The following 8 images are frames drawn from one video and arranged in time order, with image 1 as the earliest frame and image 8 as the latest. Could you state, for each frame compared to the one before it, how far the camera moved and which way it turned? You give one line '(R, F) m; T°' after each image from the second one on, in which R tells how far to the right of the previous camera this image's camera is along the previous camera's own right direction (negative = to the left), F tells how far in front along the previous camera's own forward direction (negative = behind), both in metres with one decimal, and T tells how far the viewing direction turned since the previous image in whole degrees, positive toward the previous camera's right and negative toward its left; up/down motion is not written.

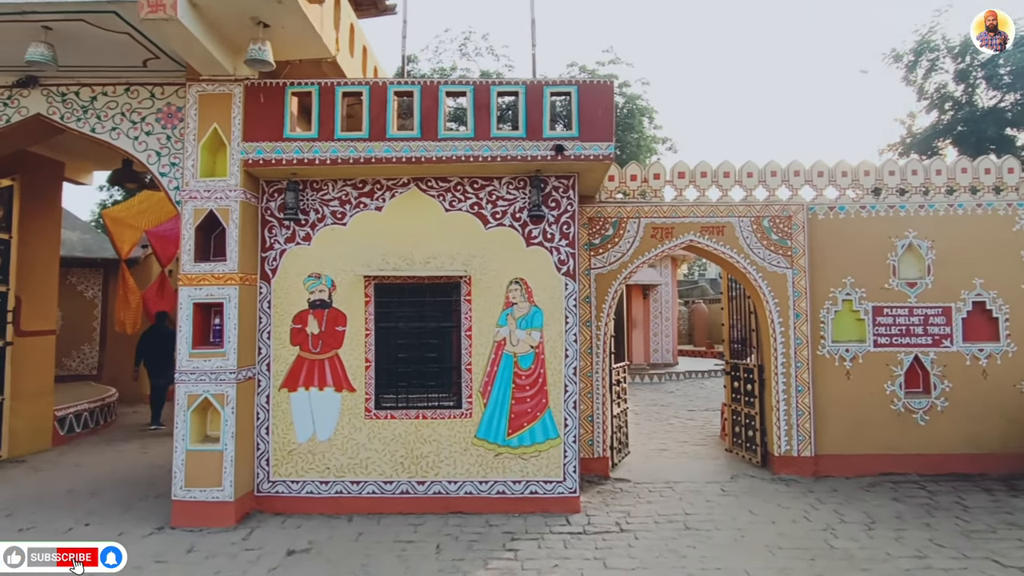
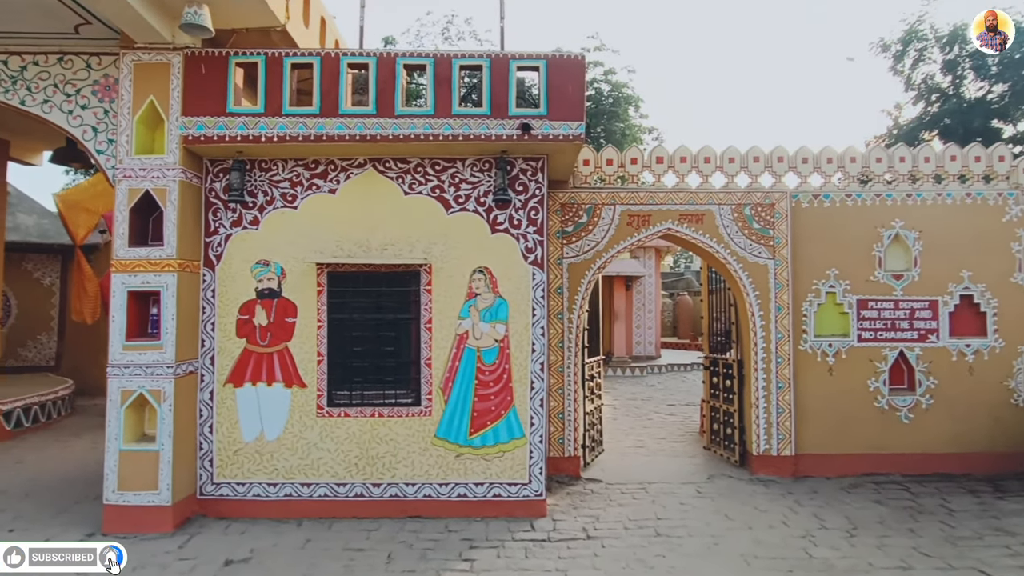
(+0.2, +0.3) m; +1°
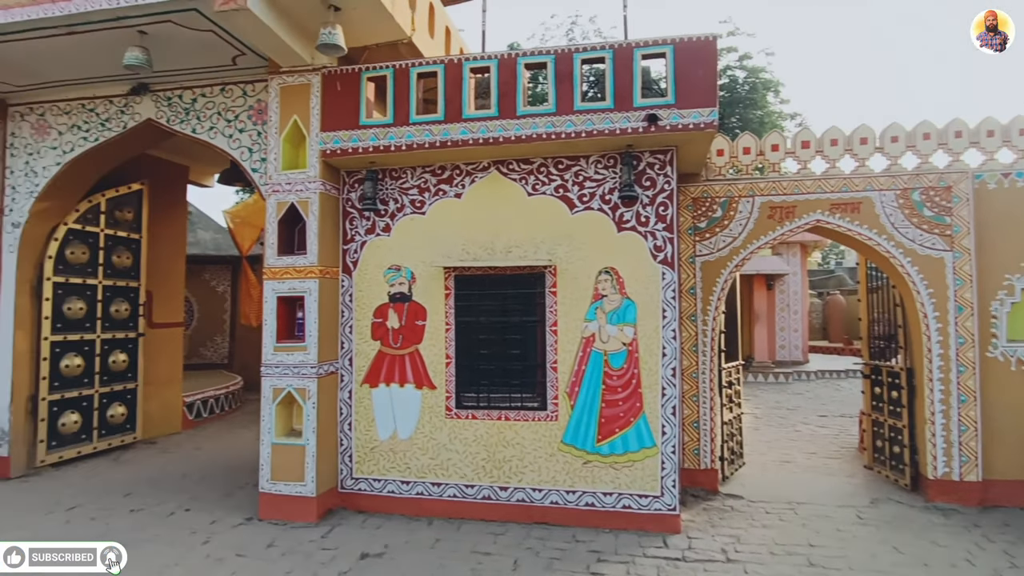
(0.0, +0.1) m; -12°
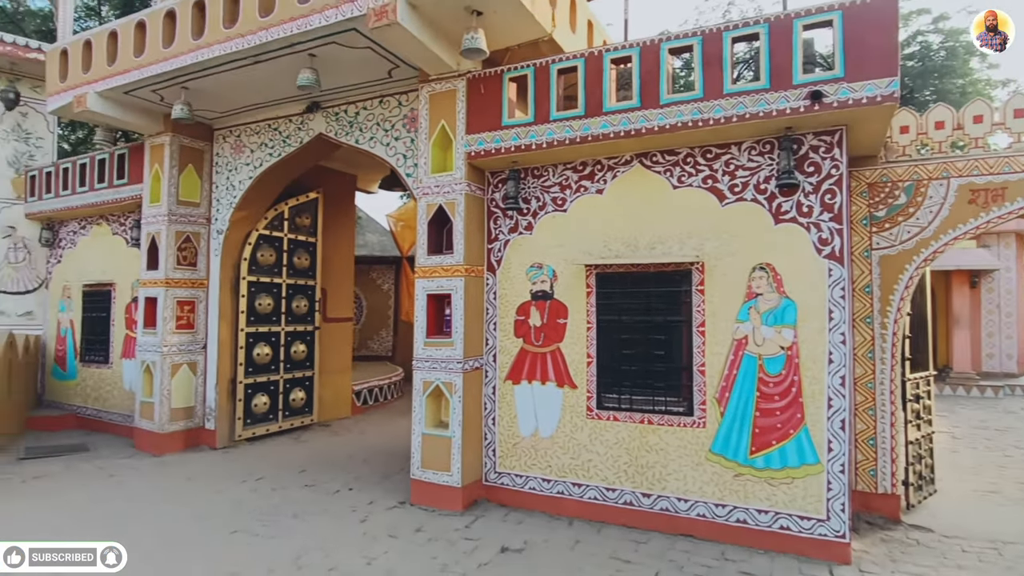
(+0.1, +0.1) m; -15°
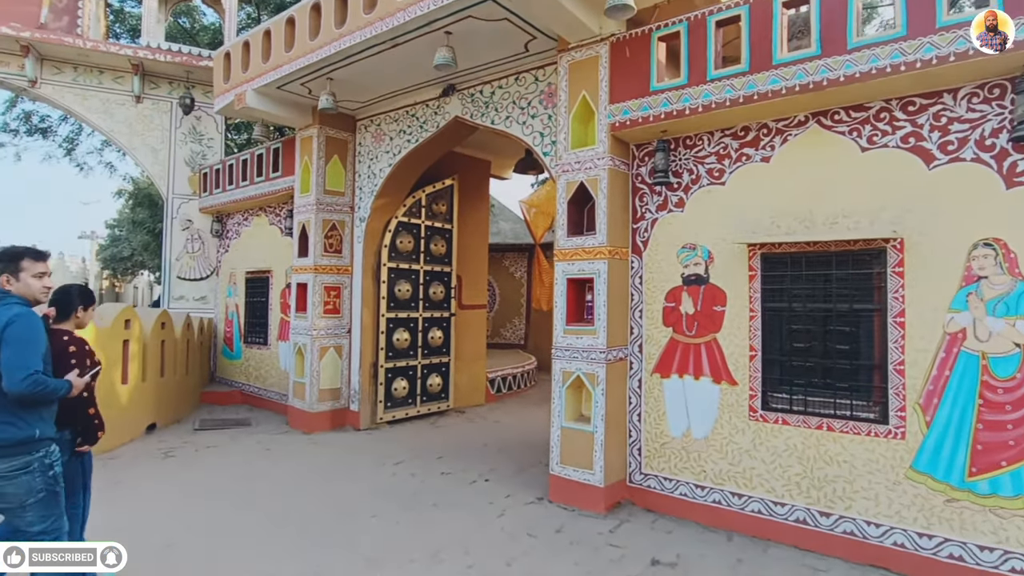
(-0.1, +0.3) m; -12°
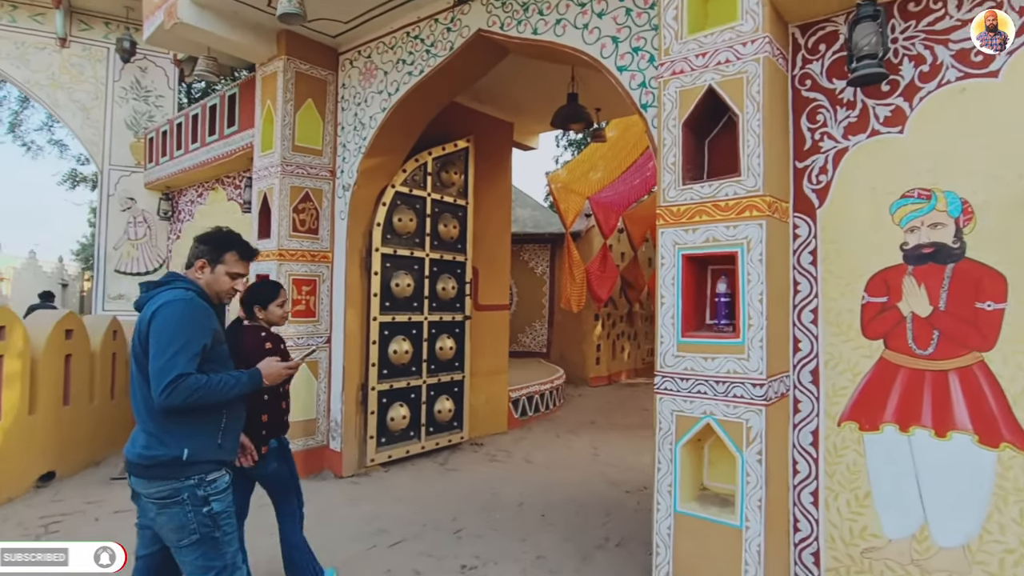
(-0.3, +1.8) m; 0°
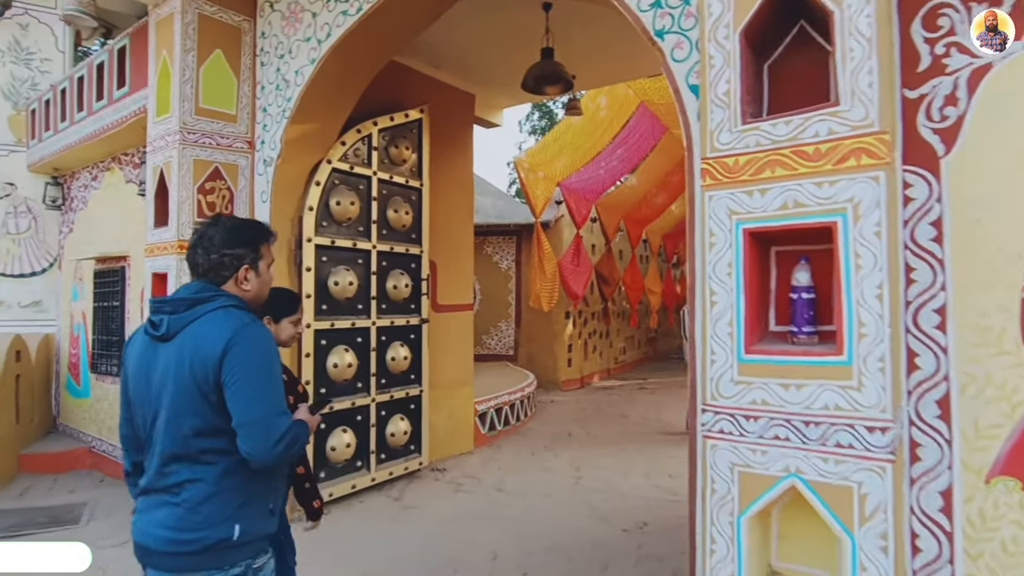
(0.0, +0.9) m; +4°
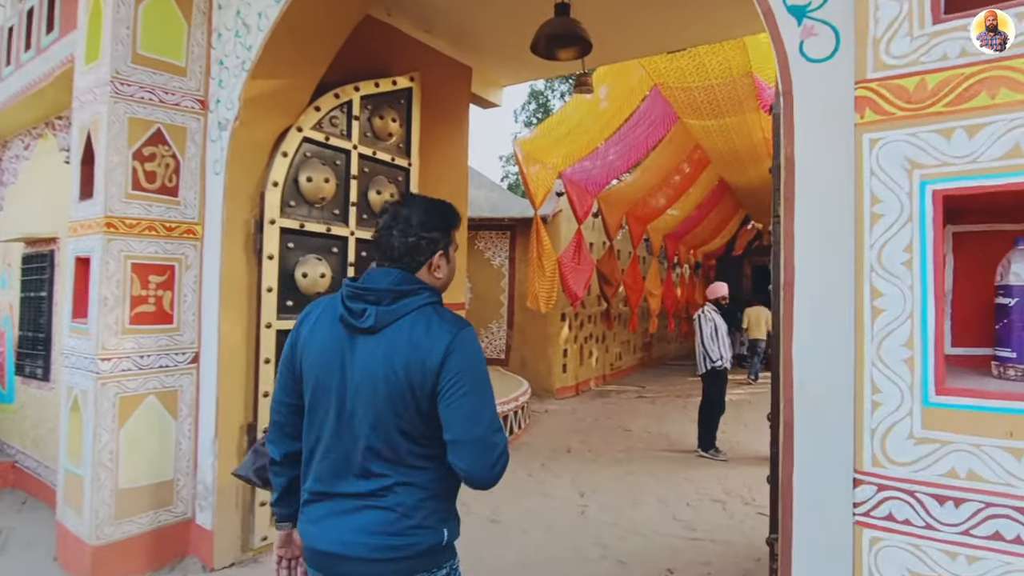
(-0.1, +0.7) m; +1°
